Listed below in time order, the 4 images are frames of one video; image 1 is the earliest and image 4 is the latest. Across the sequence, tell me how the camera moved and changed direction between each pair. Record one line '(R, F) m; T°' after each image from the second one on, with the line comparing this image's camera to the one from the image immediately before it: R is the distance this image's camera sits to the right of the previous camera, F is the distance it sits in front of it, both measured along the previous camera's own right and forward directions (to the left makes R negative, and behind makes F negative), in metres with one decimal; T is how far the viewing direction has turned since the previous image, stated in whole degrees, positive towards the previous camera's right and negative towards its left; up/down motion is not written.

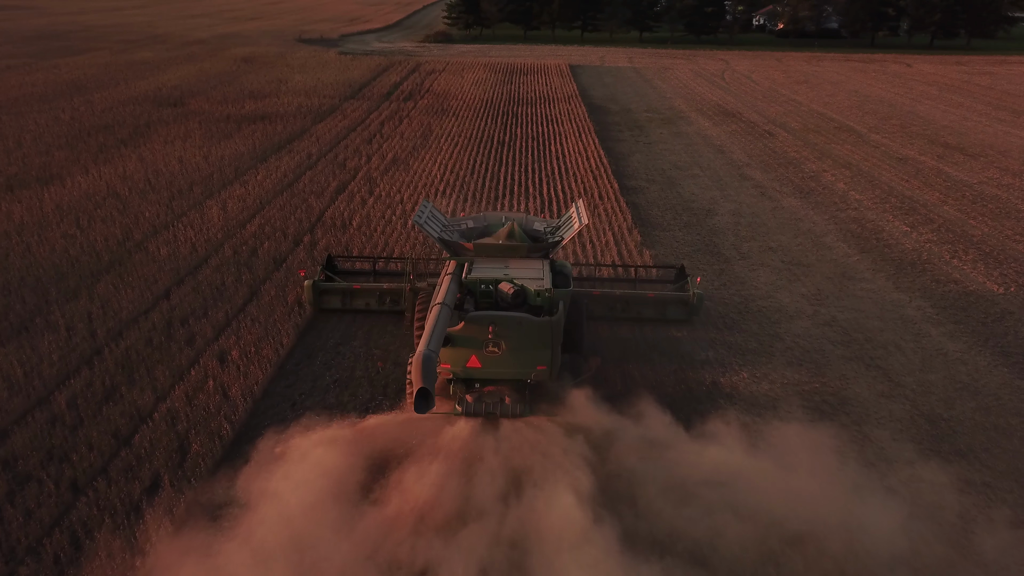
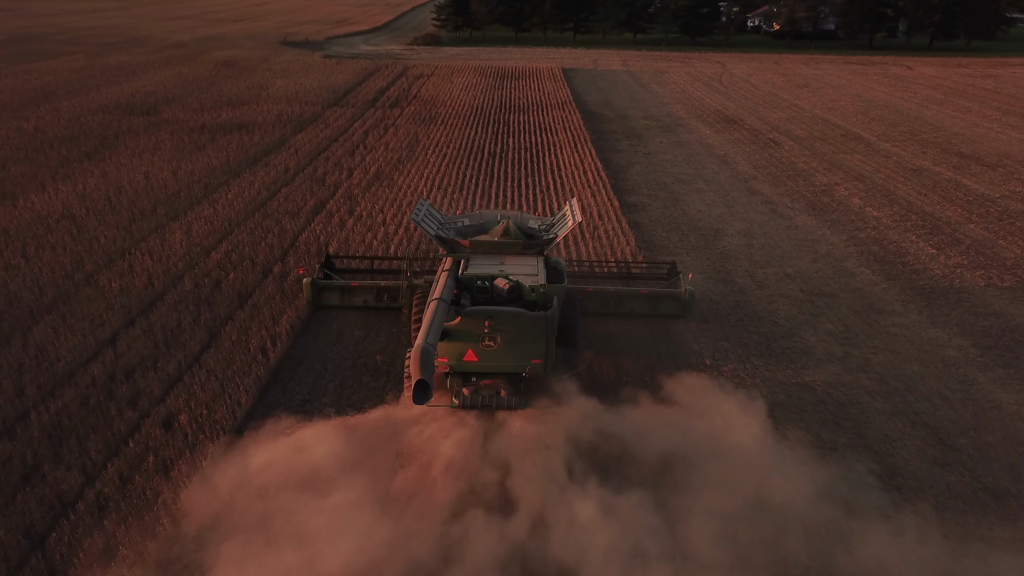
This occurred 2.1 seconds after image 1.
(0.0, +1.2) m; +1°
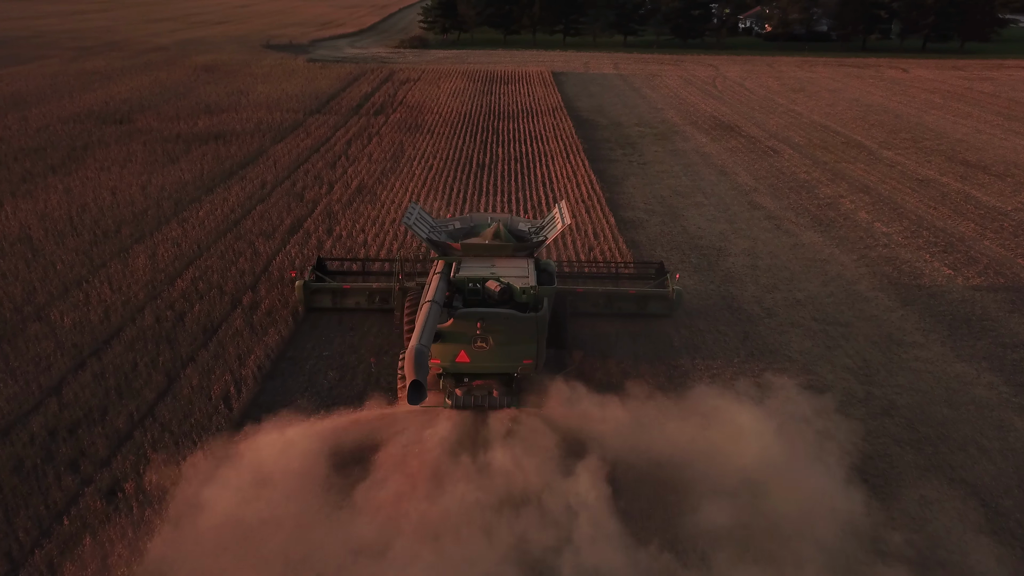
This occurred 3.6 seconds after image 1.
(0.0, +0.8) m; +1°
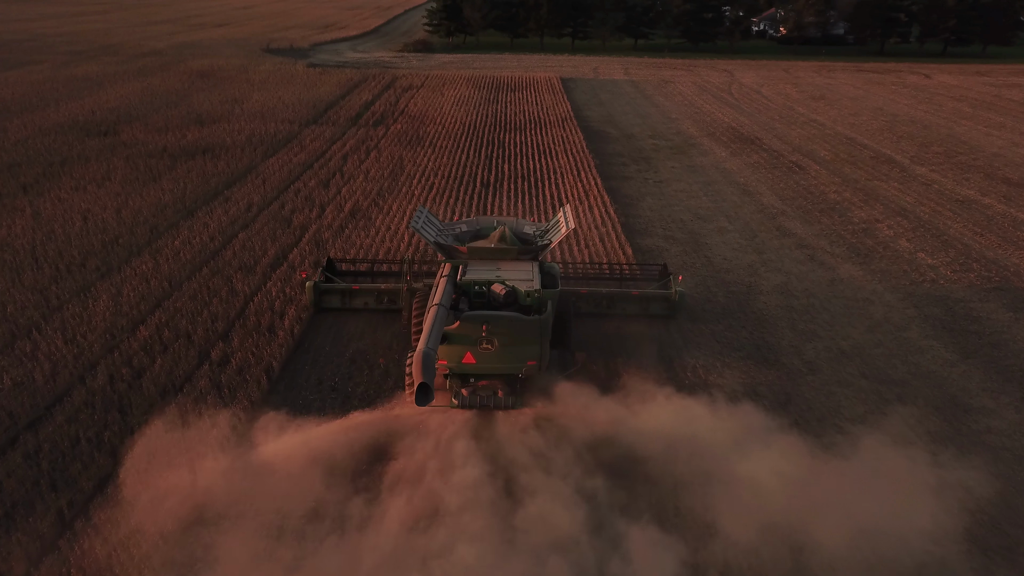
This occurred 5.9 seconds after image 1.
(0.0, +1.3) m; 0°
